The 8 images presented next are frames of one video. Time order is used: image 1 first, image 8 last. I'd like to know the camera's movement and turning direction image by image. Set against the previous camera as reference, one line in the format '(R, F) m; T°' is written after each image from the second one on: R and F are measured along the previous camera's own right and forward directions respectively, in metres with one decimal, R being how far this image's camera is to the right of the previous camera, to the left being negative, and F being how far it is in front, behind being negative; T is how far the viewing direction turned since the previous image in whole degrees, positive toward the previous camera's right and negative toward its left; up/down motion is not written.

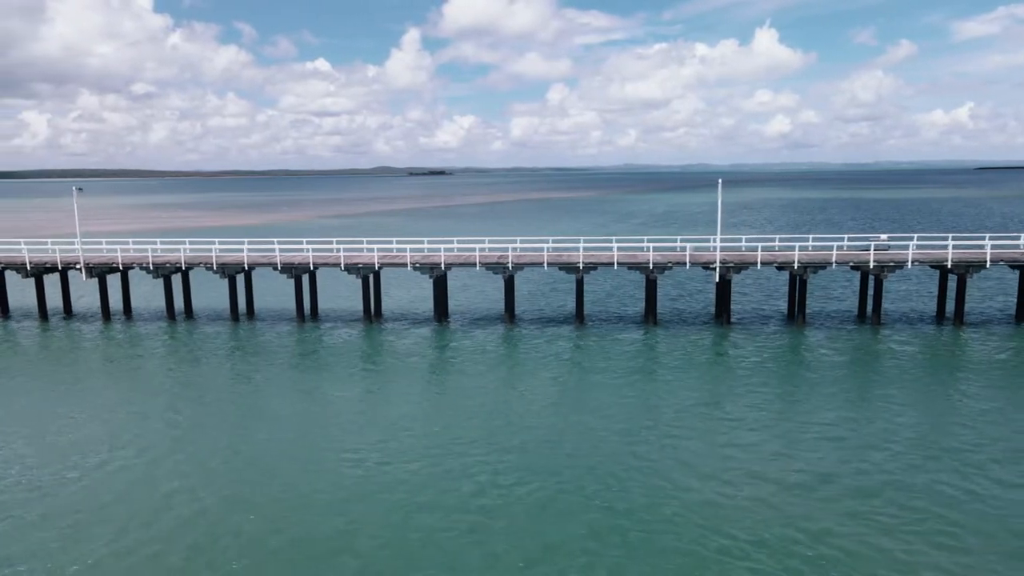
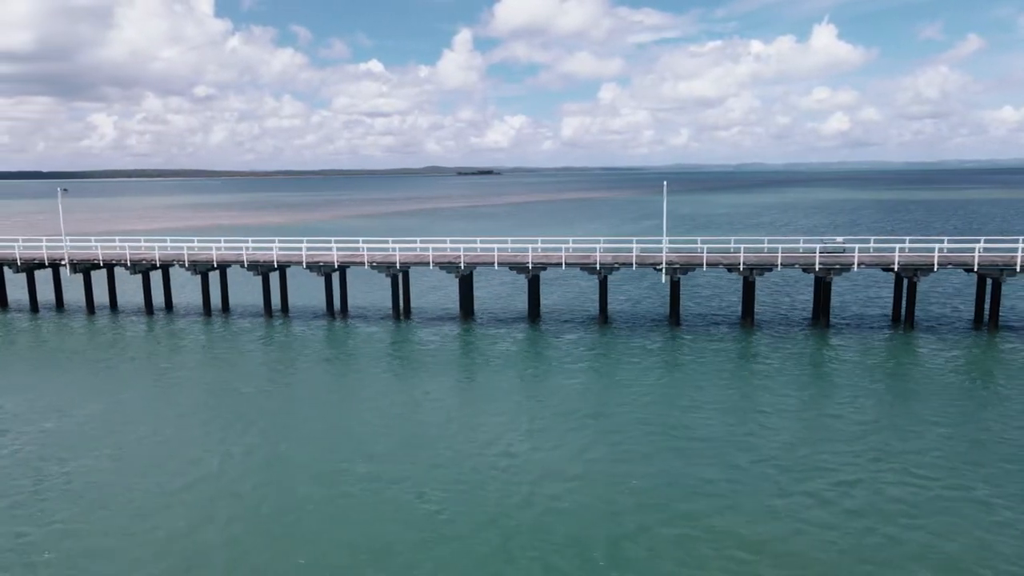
(+4.6, -0.6) m; -4°
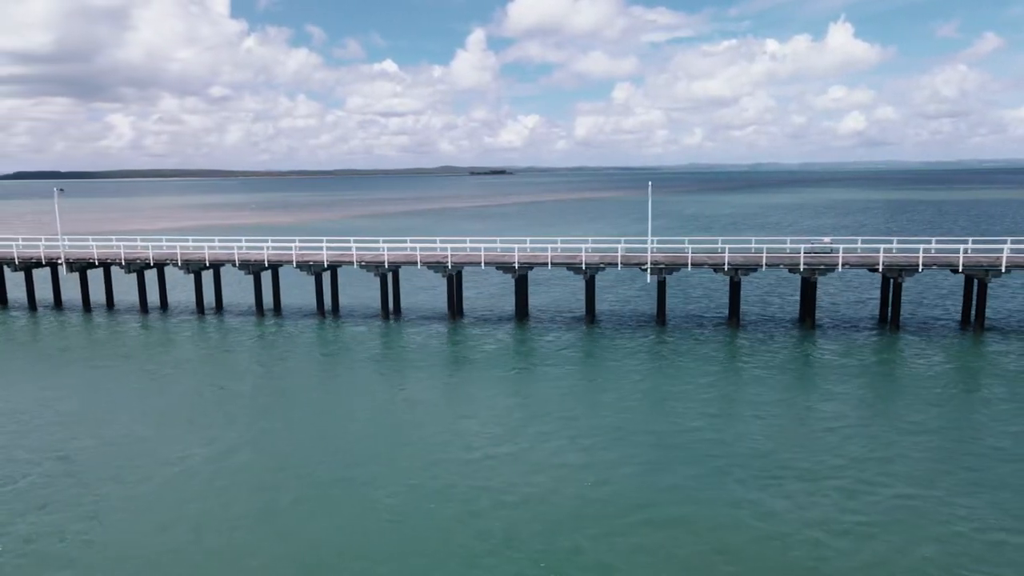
(-0.9, -0.3) m; -1°
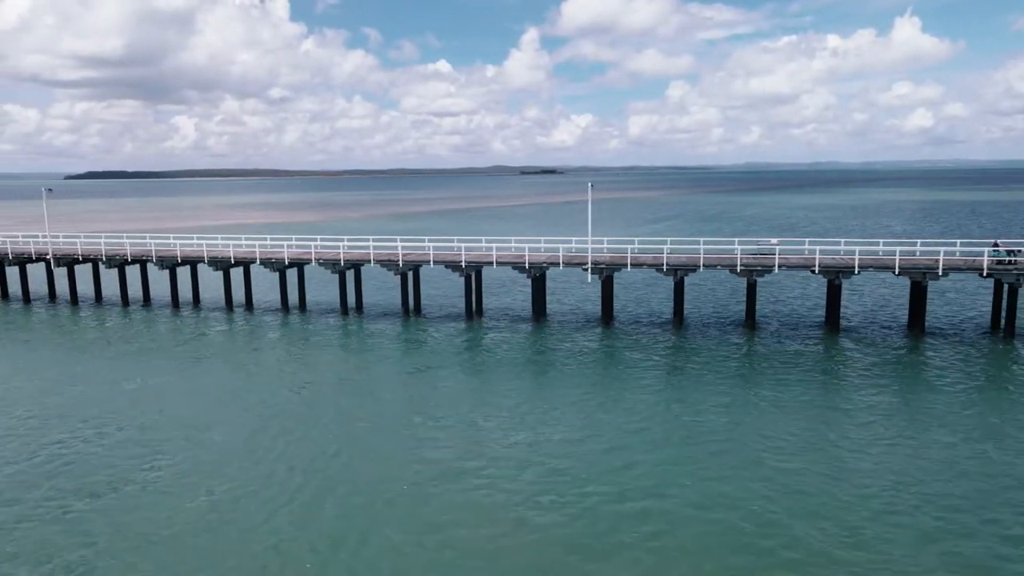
(+4.2, -0.4) m; -4°
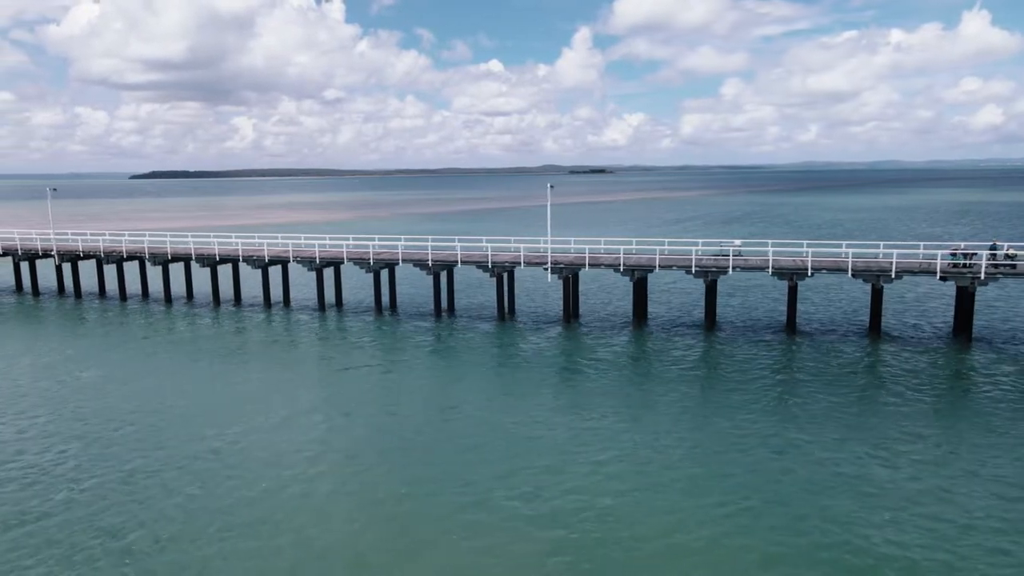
(+3.5, -0.3) m; -4°
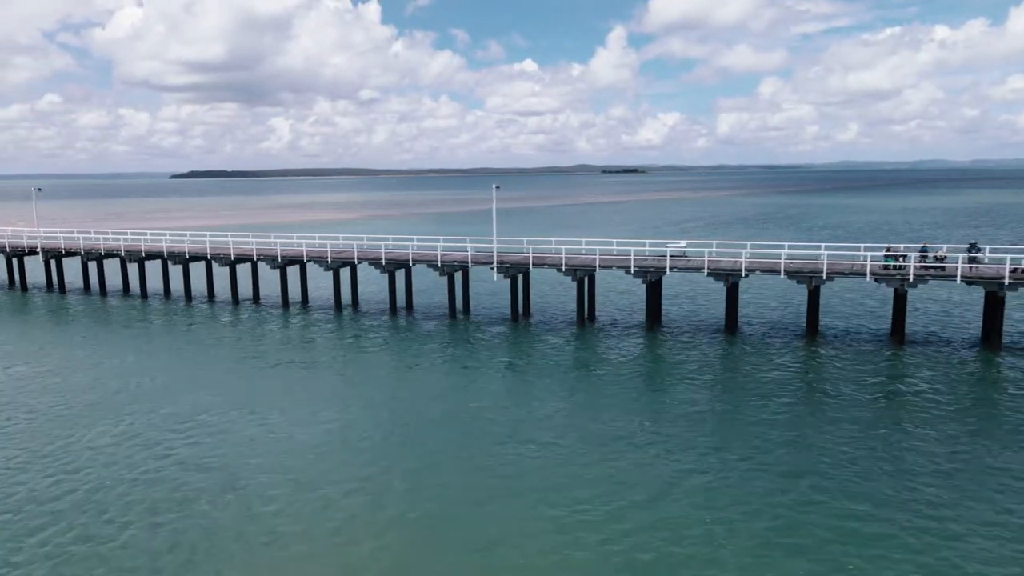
(+3.4, -0.3) m; -2°
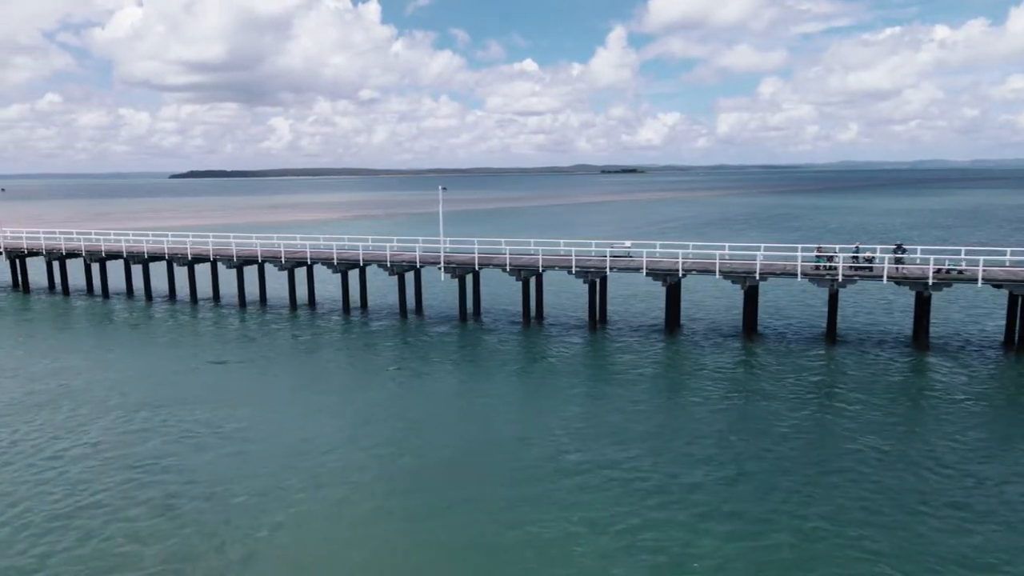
(+2.1, -0.3) m; 0°
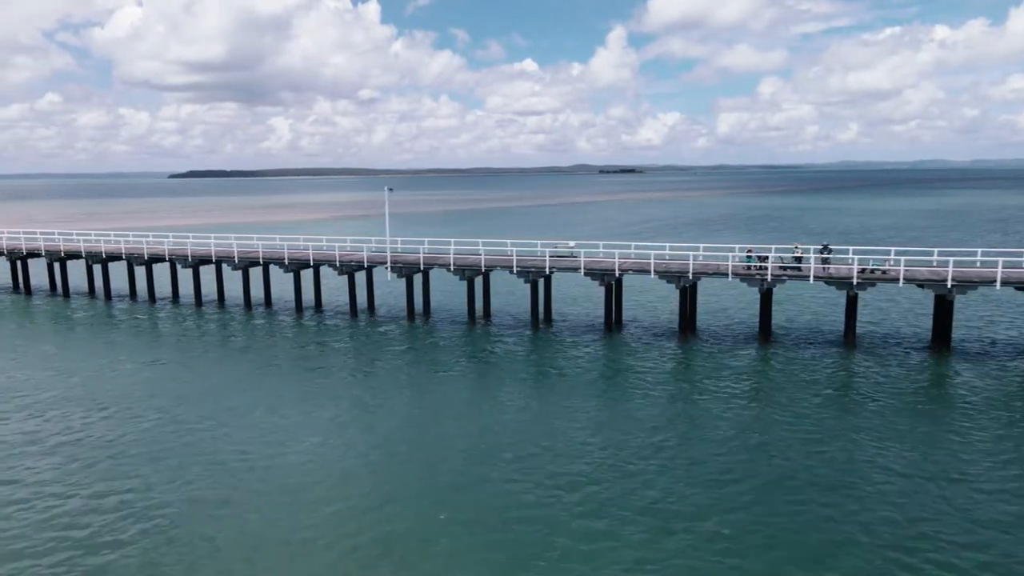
(+2.2, -0.2) m; 0°
